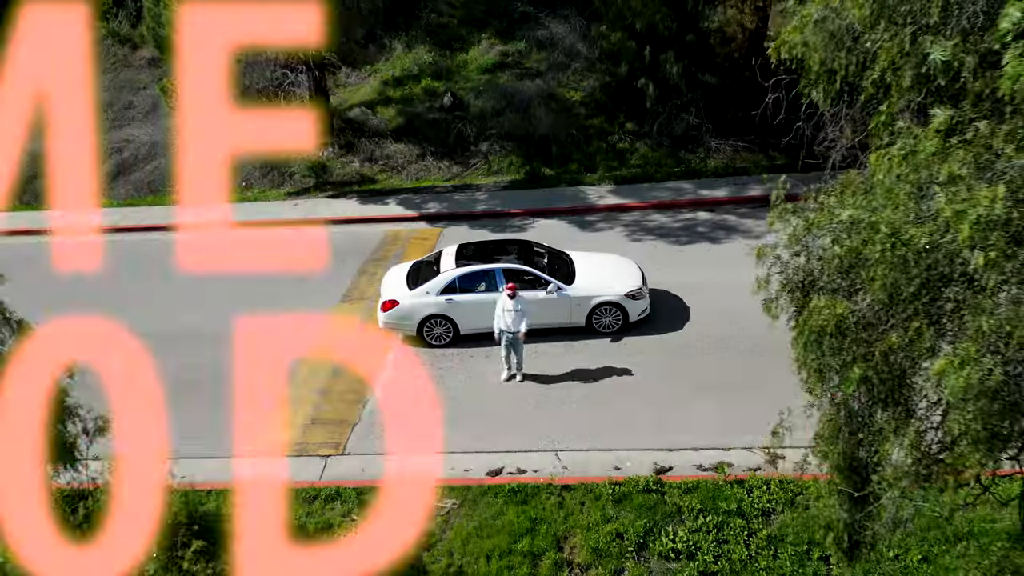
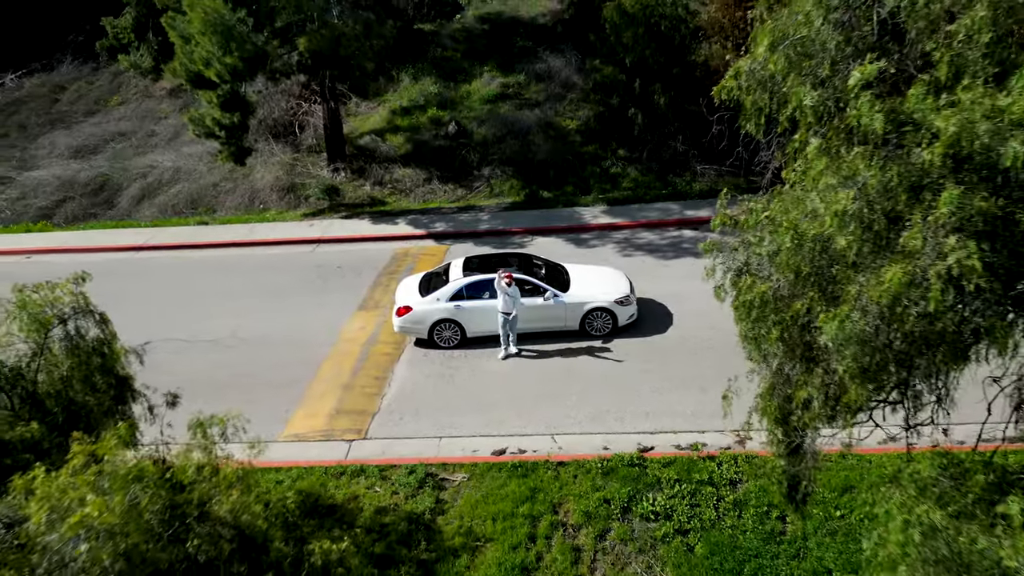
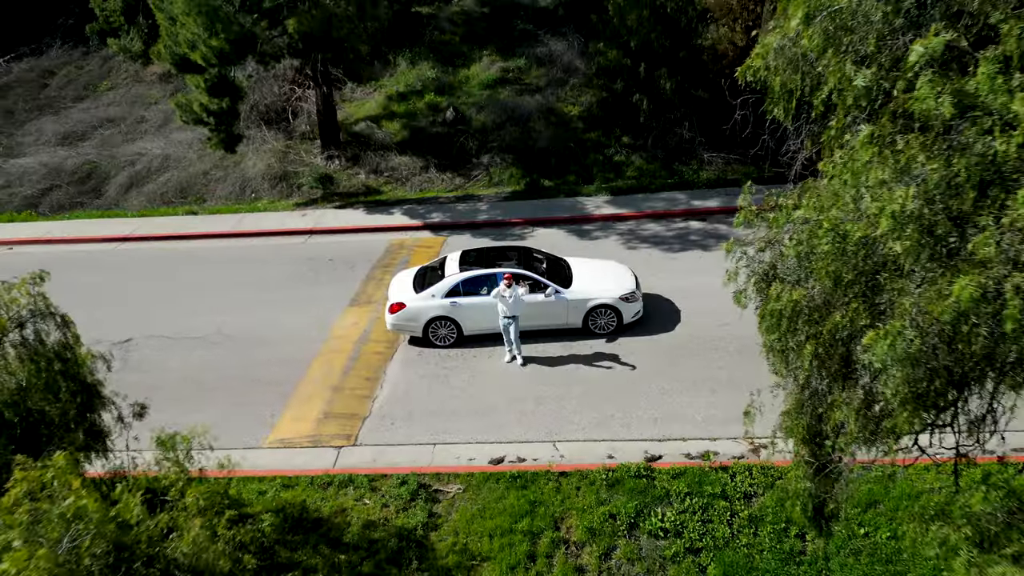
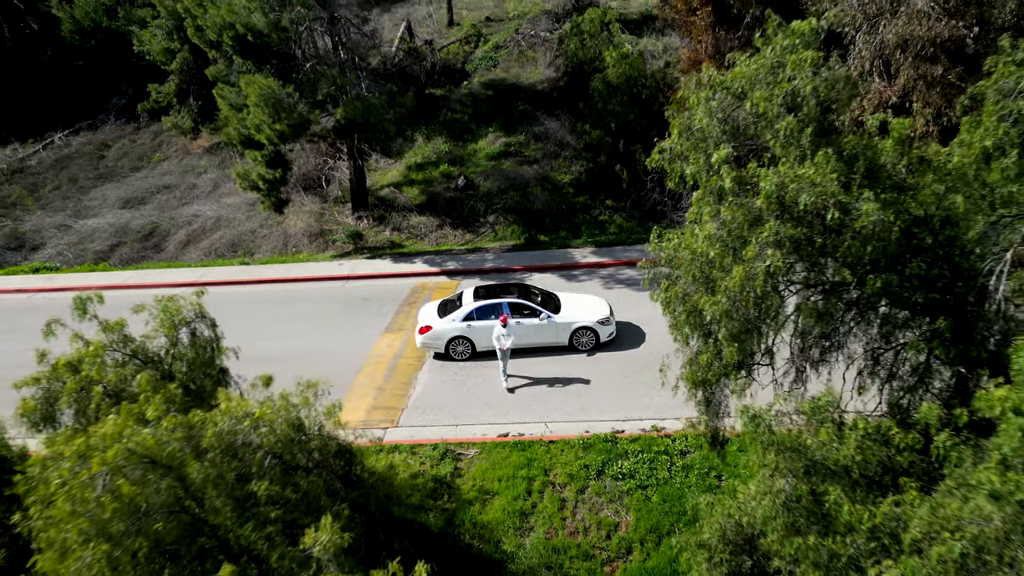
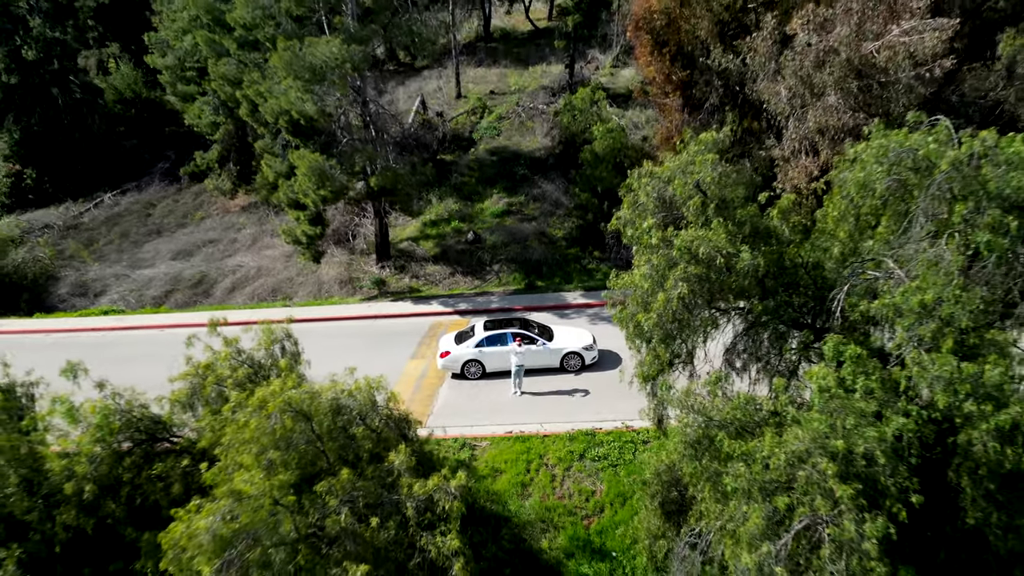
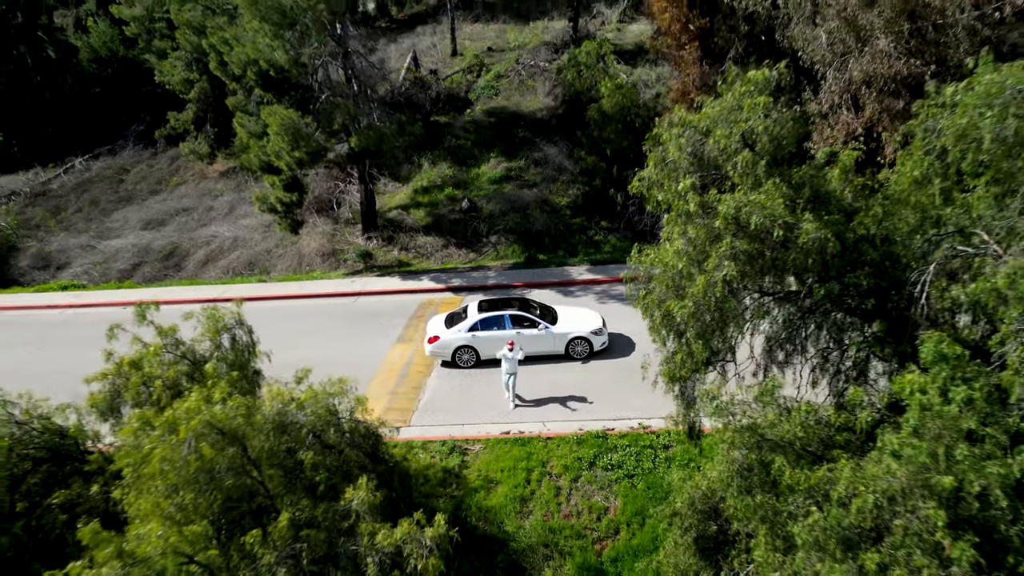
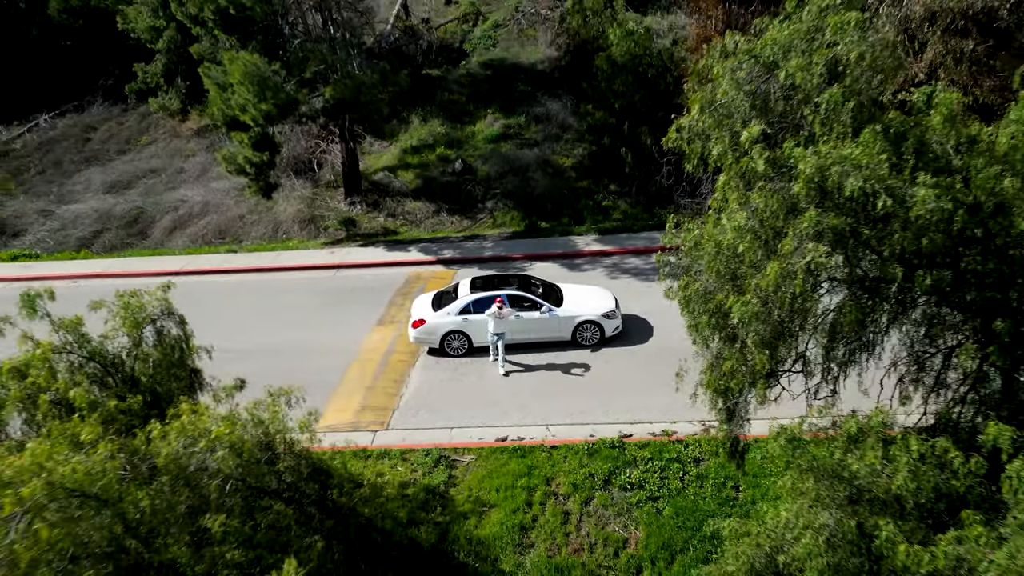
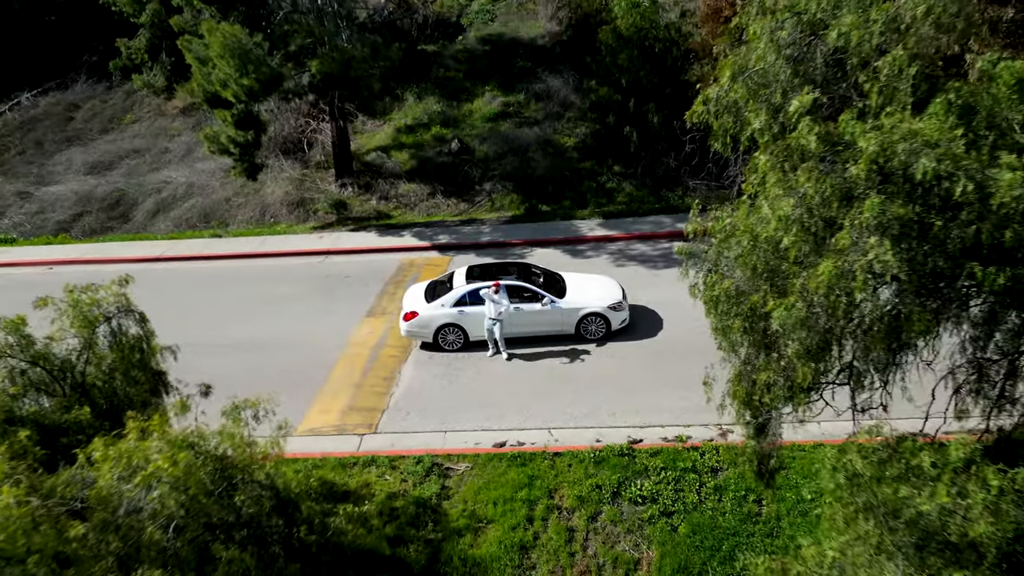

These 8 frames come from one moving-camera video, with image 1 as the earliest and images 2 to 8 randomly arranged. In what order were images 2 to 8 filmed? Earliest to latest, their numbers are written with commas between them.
3, 2, 8, 7, 4, 6, 5
